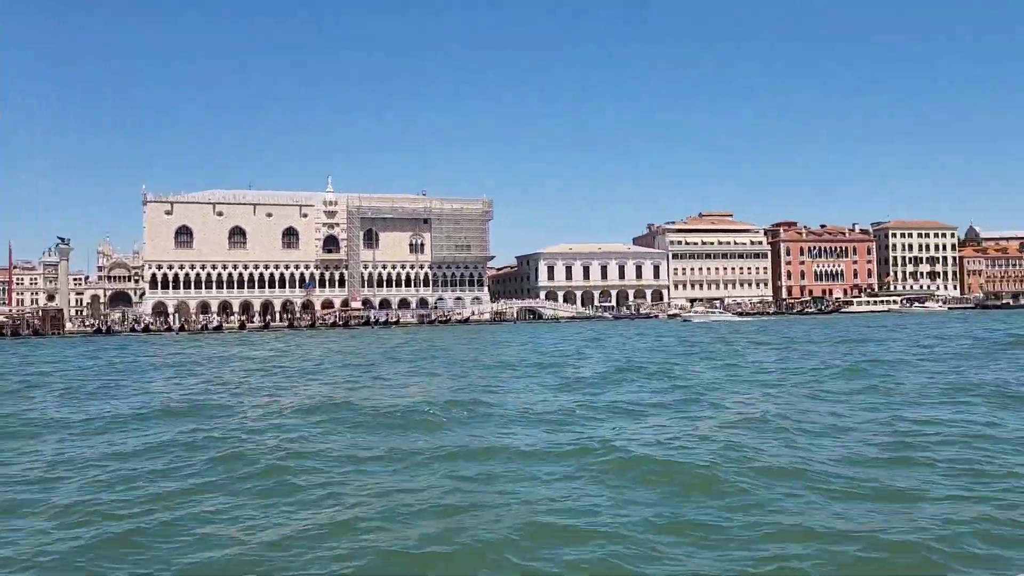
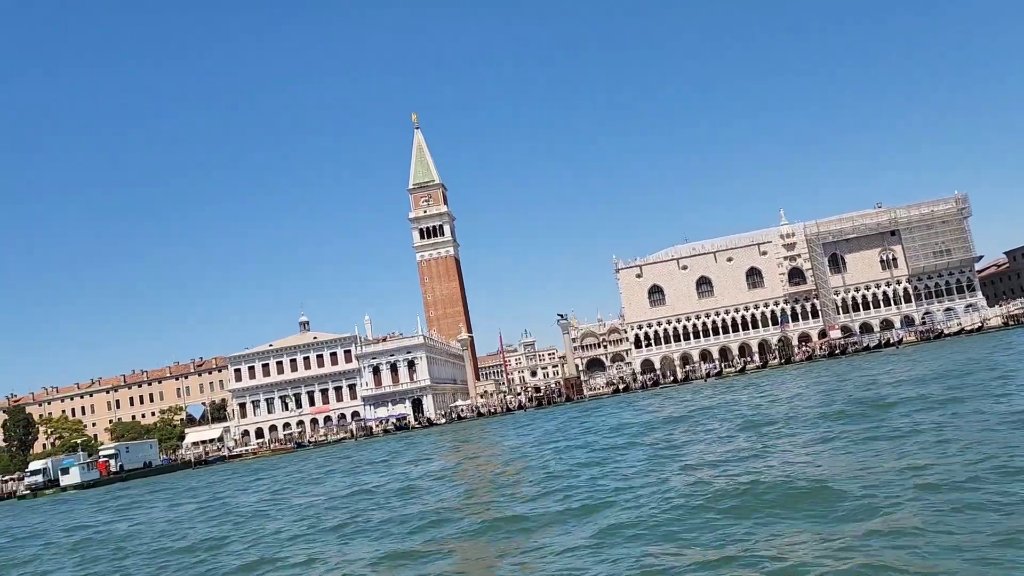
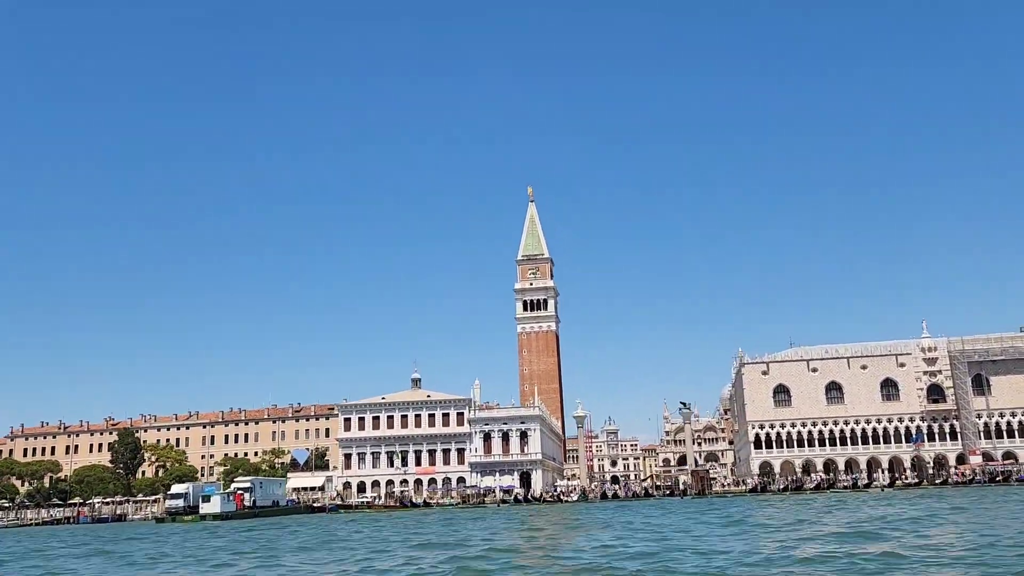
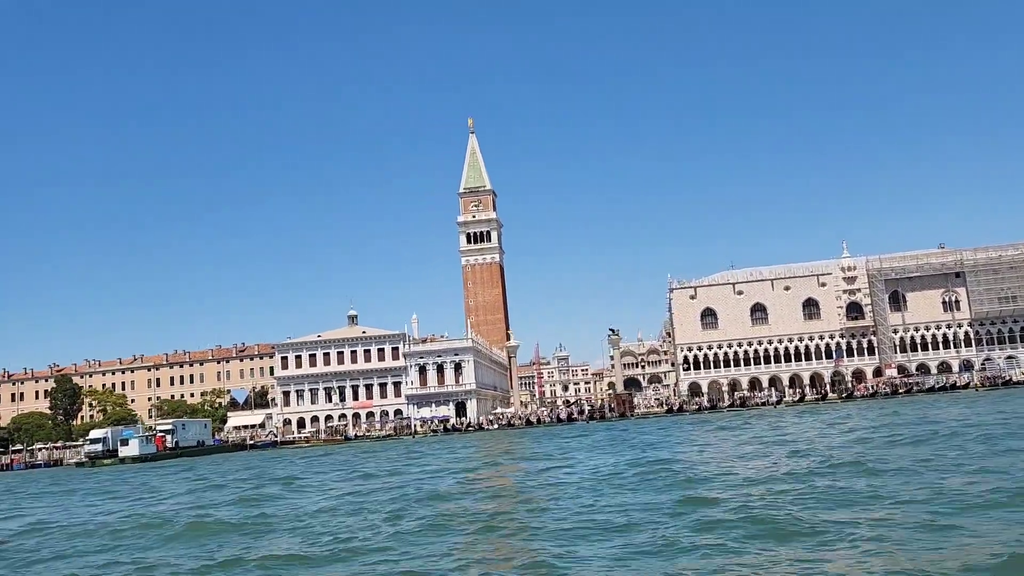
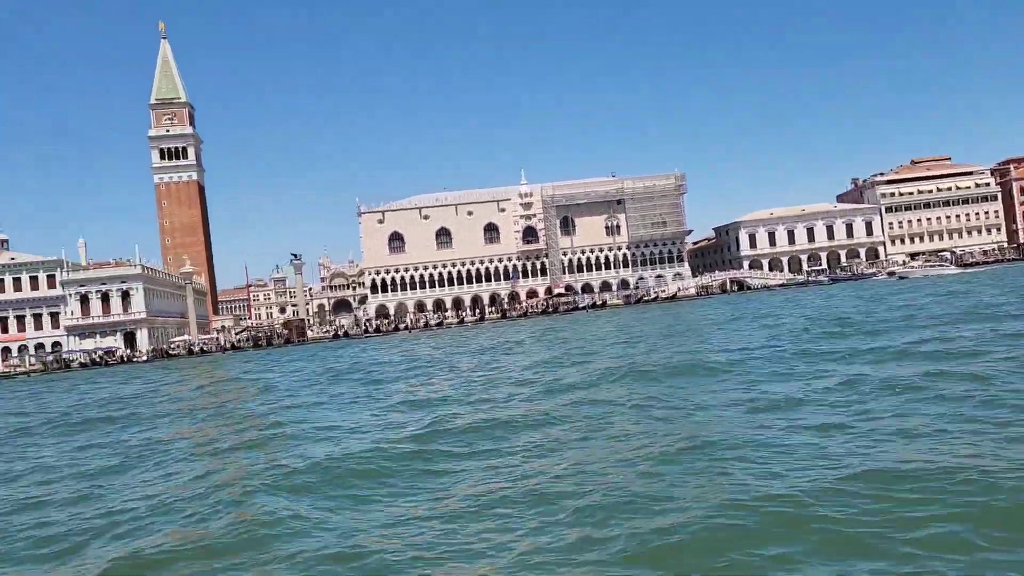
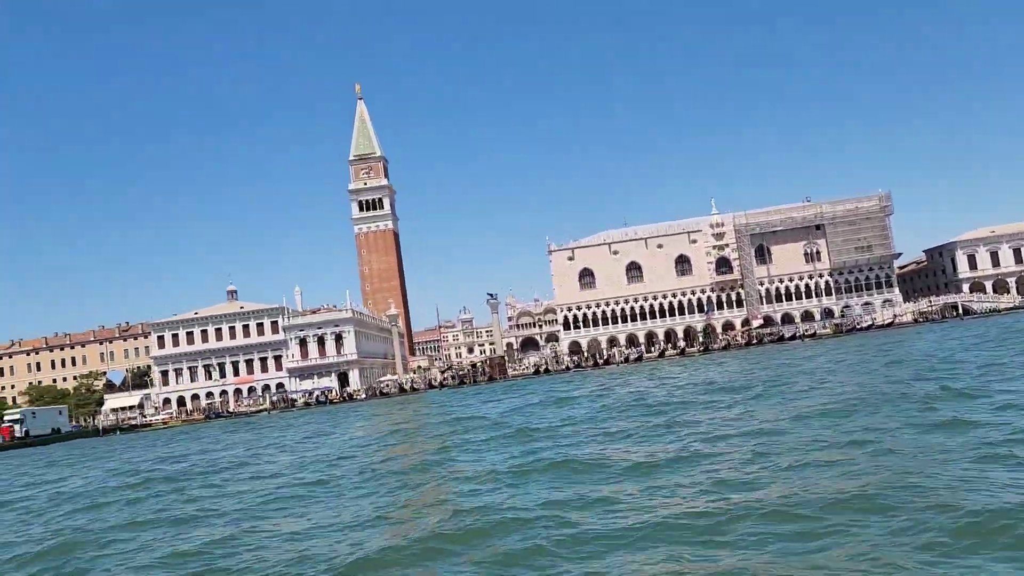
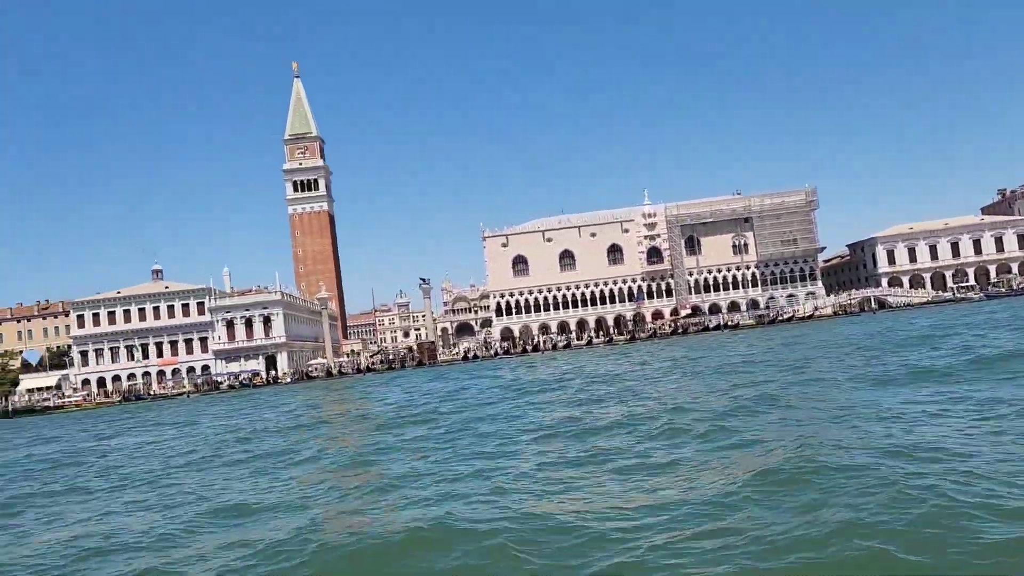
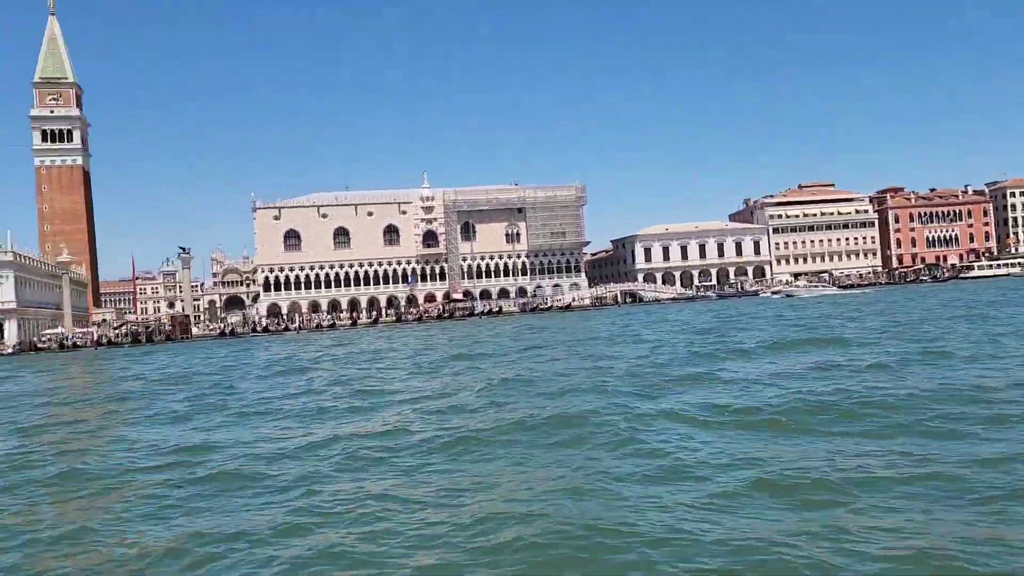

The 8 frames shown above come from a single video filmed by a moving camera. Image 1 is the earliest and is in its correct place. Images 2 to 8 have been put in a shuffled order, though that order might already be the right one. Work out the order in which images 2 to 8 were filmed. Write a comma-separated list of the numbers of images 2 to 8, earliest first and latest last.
8, 5, 7, 6, 2, 4, 3
